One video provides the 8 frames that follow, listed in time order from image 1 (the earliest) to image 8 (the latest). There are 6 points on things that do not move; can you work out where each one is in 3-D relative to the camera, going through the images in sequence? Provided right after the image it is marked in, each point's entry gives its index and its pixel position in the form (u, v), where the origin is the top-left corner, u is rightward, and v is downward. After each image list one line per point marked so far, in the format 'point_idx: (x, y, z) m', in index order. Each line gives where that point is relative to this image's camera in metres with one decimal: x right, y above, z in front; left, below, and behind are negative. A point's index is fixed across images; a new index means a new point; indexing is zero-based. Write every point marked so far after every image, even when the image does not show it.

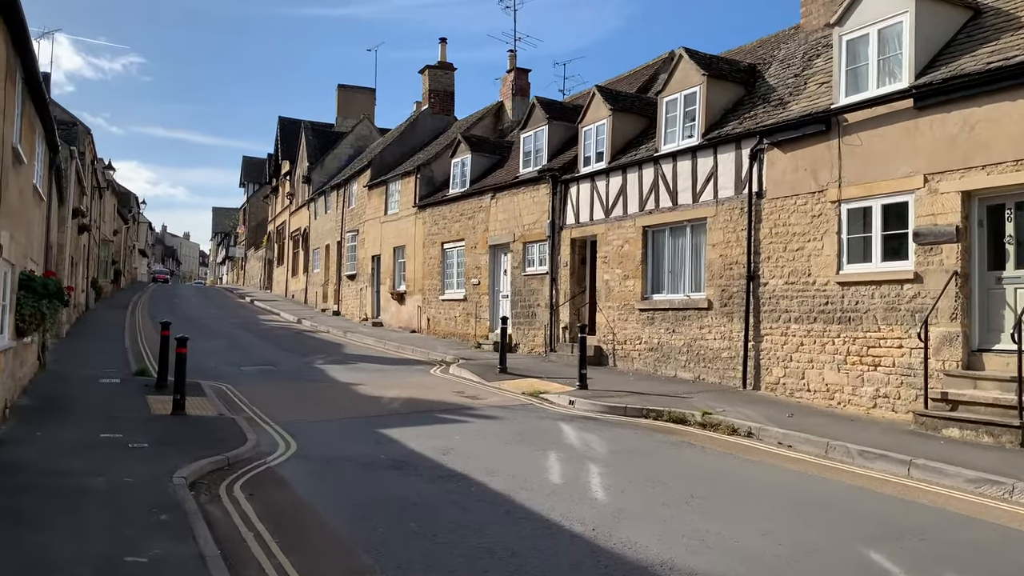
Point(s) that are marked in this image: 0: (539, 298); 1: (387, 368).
0: (+0.6, -0.2, +18.7) m
1: (-2.7, -1.7, +16.8) m
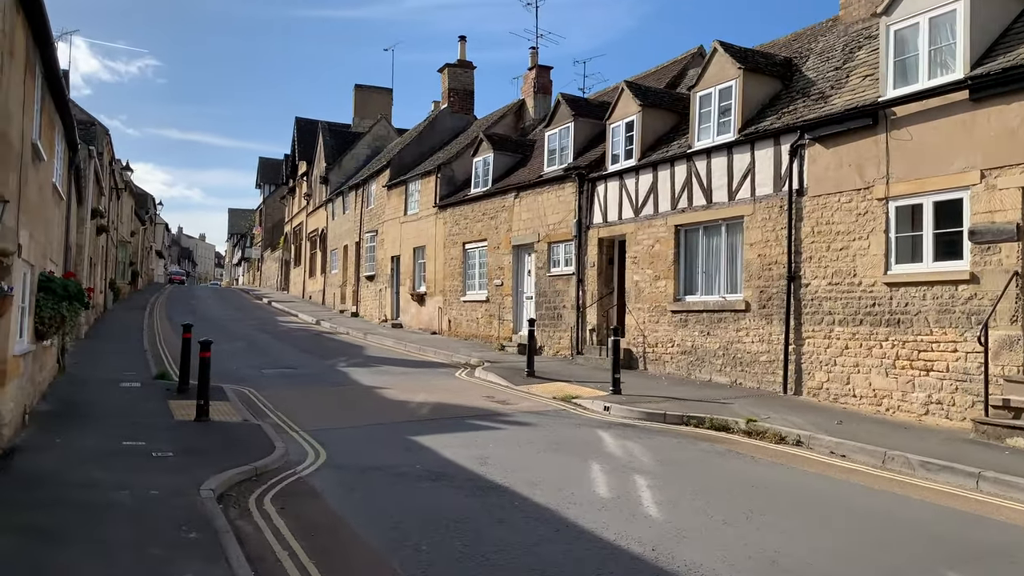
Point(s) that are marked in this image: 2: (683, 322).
0: (+1.2, -0.3, +18.3) m
1: (-2.1, -1.7, +16.4) m
2: (+3.3, -0.7, +14.8) m
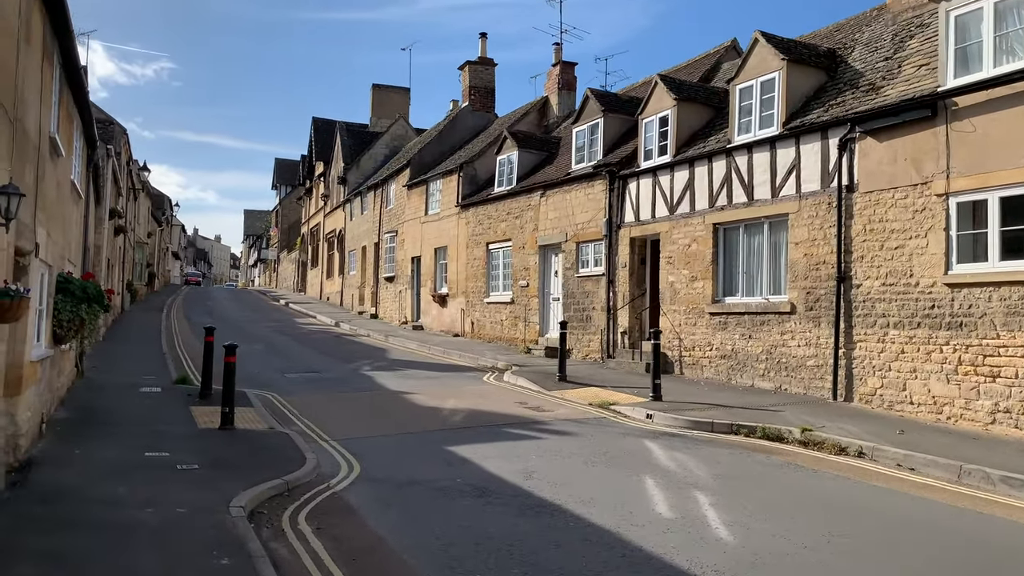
0: (+1.9, -0.3, +17.7) m
1: (-1.5, -1.8, +15.8) m
2: (+3.8, -0.7, +14.2) m
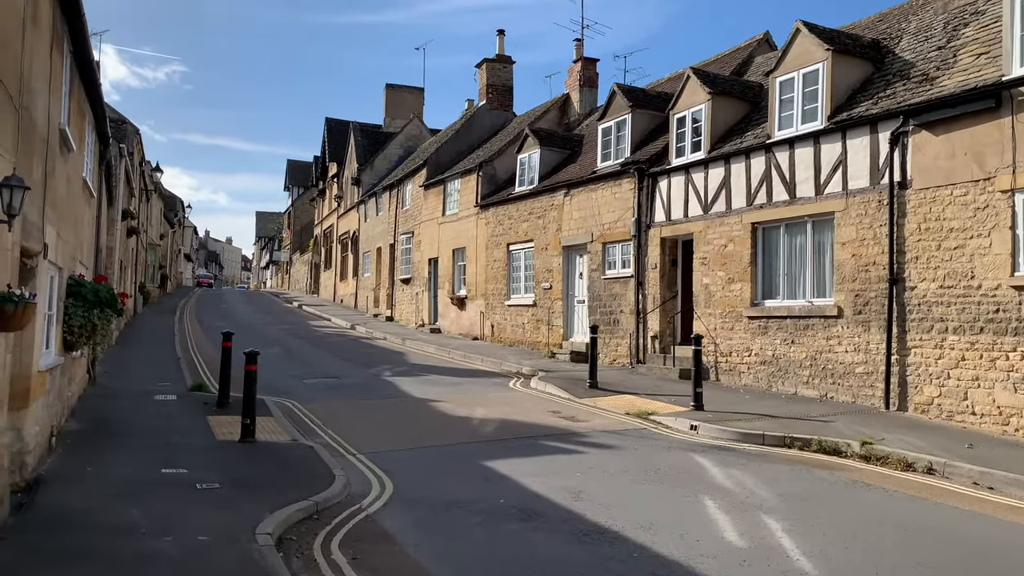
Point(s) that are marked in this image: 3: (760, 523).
0: (+2.4, -0.4, +17.0) m
1: (-1.0, -1.8, +15.2) m
2: (+4.3, -0.7, +13.6) m
3: (+2.1, -1.9, +6.5) m
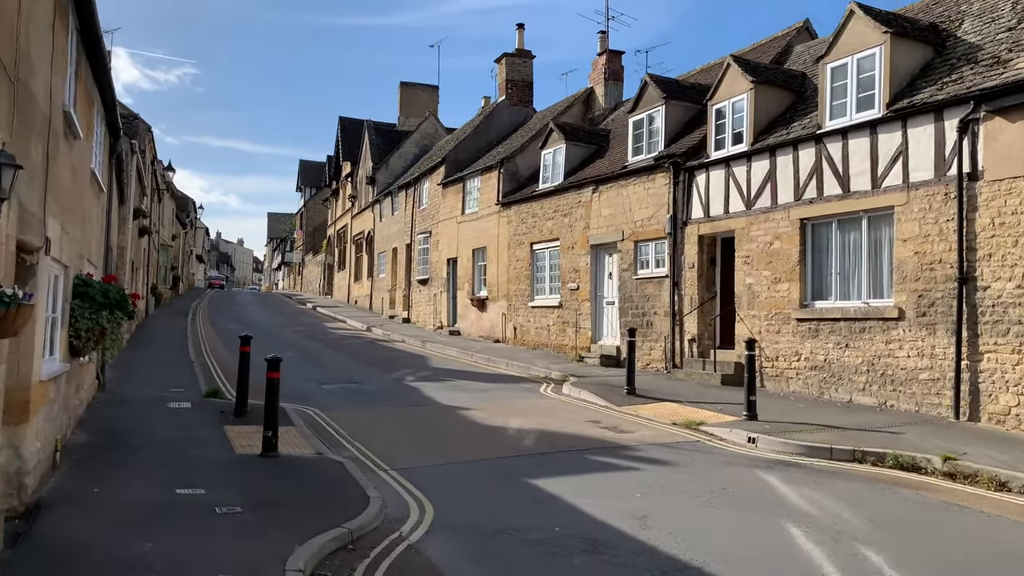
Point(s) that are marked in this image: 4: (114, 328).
0: (+3.0, -0.4, +16.2) m
1: (-0.4, -1.8, +14.4) m
2: (+4.9, -0.7, +12.7) m
3: (+2.5, -1.9, +5.7) m
4: (-4.4, -0.4, +8.6) m
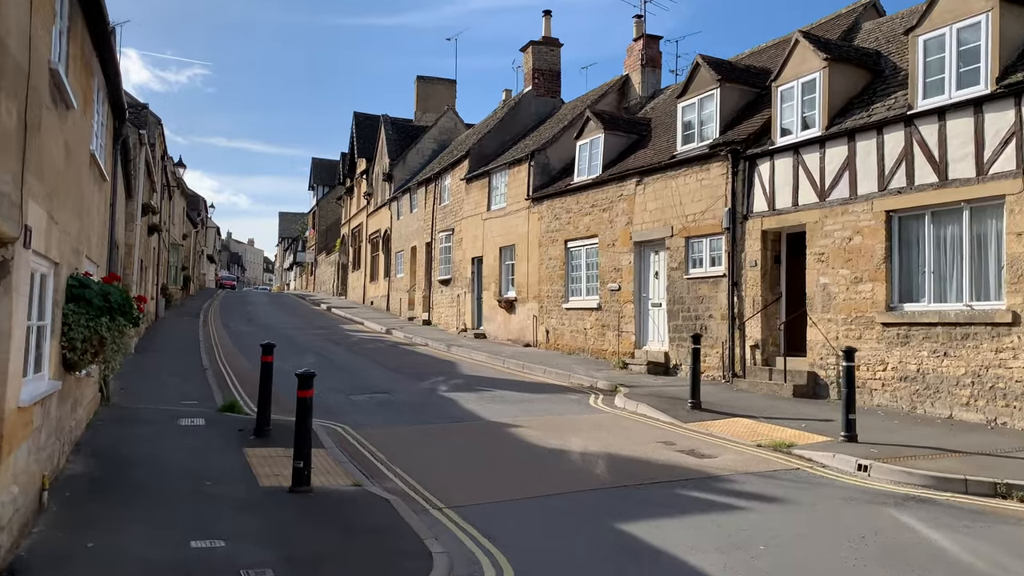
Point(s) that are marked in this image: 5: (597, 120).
0: (+3.8, -0.4, +14.8) m
1: (+0.3, -1.8, +13.1) m
2: (+5.6, -0.7, +11.3) m
3: (+3.2, -1.9, +4.3) m
4: (-3.7, -0.5, +7.2) m
5: (+2.1, +4.1, +18.9) m
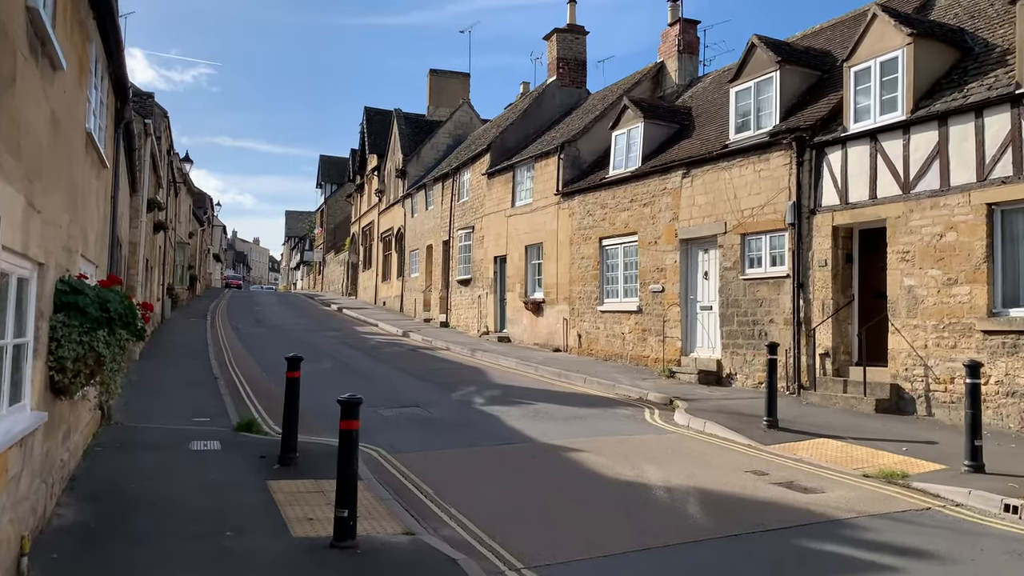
0: (+4.5, -0.4, +13.4) m
1: (+1.0, -1.9, +11.7) m
2: (+6.3, -0.8, +9.9) m
3: (+3.8, -2.0, +2.9) m
4: (-3.0, -0.5, +5.9) m
5: (+2.8, +4.0, +17.6) m
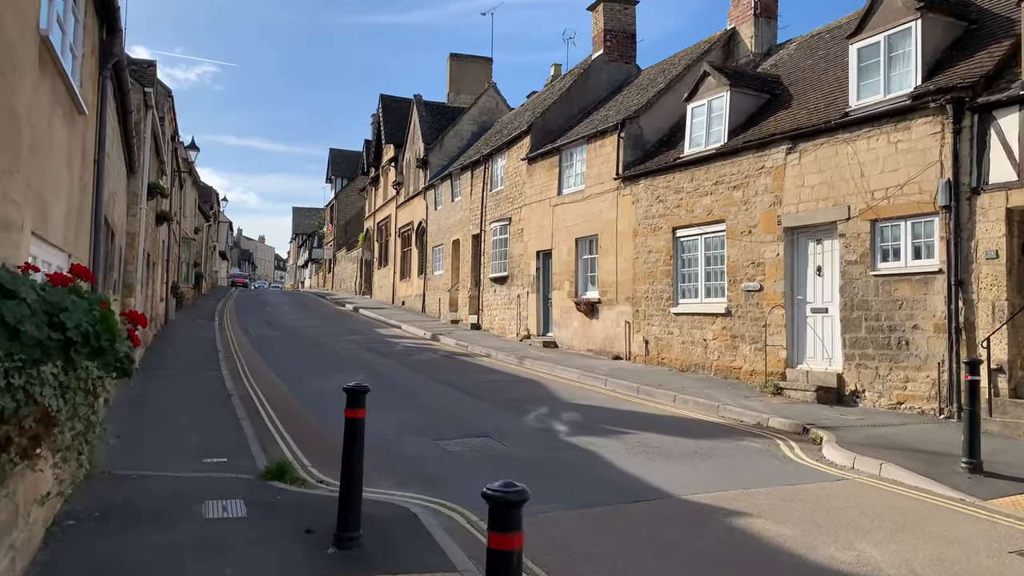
0: (+5.6, -0.4, +10.9) m
1: (+2.2, -1.8, +9.2) m
2: (+7.5, -0.7, +7.3) m
3: (+4.9, -2.0, +0.4) m
4: (-1.9, -0.5, +3.4) m
5: (+4.0, +4.1, +15.0) m
